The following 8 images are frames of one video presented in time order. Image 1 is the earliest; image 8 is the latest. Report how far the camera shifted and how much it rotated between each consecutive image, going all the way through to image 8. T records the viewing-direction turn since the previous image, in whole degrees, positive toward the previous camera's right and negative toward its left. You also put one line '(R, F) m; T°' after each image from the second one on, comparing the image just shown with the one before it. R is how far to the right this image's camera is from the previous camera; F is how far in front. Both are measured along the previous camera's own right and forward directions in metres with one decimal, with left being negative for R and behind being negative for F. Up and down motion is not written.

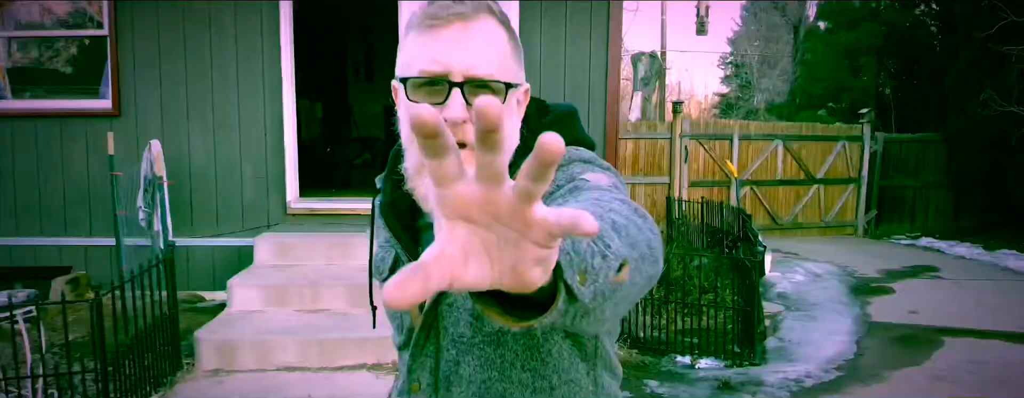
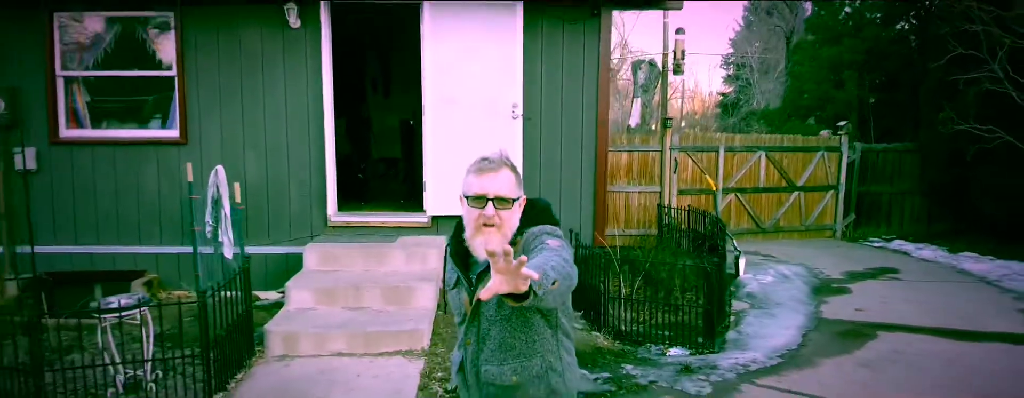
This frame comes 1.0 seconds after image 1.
(0.0, -0.8) m; 0°
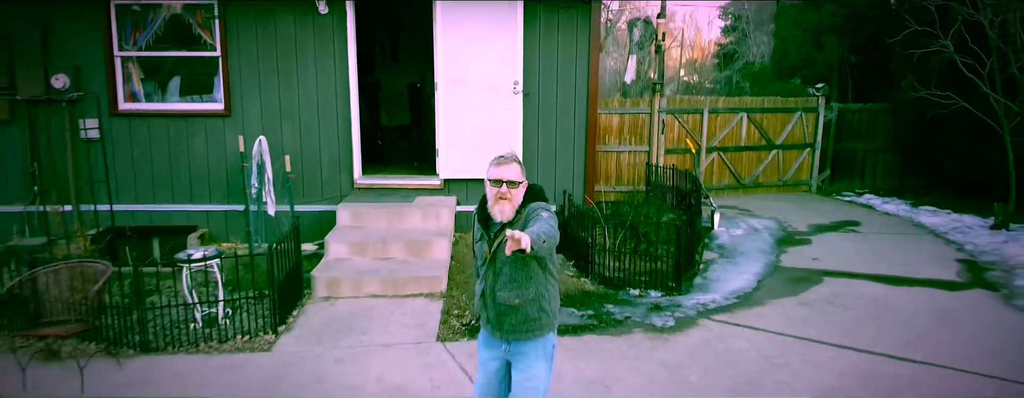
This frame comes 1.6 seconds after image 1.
(0.0, -0.8) m; 0°
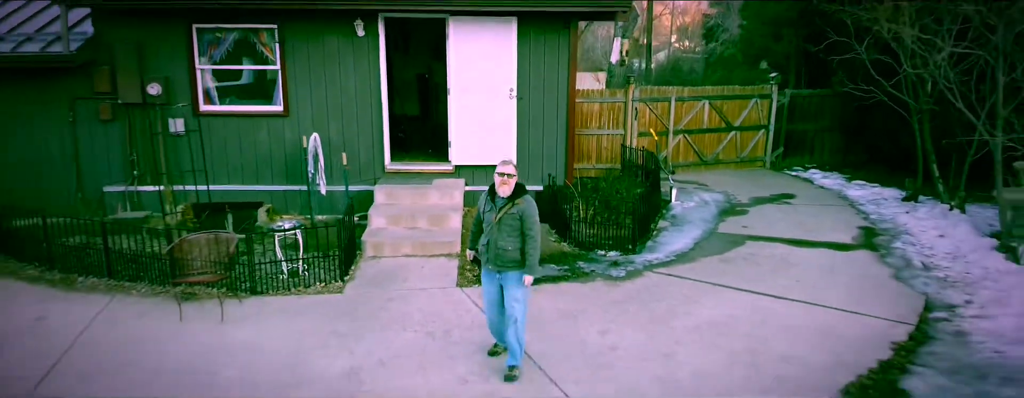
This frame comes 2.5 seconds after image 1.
(0.0, -1.8) m; 0°
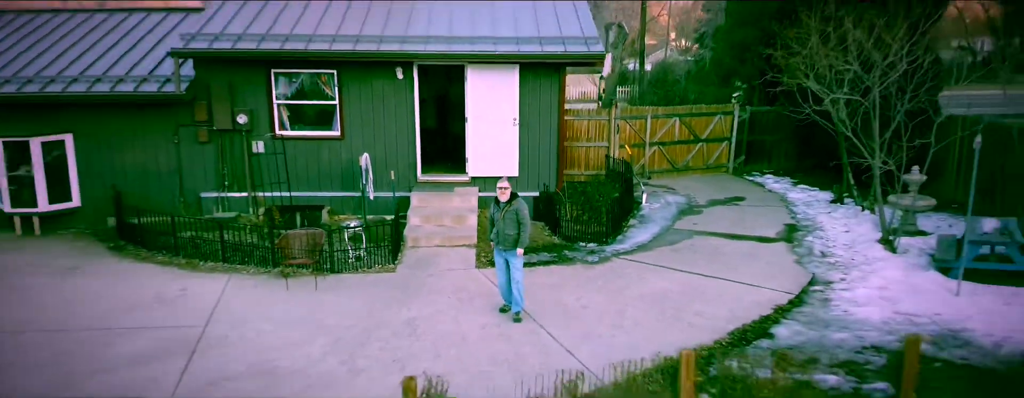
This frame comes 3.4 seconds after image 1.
(0.0, -2.4) m; 0°
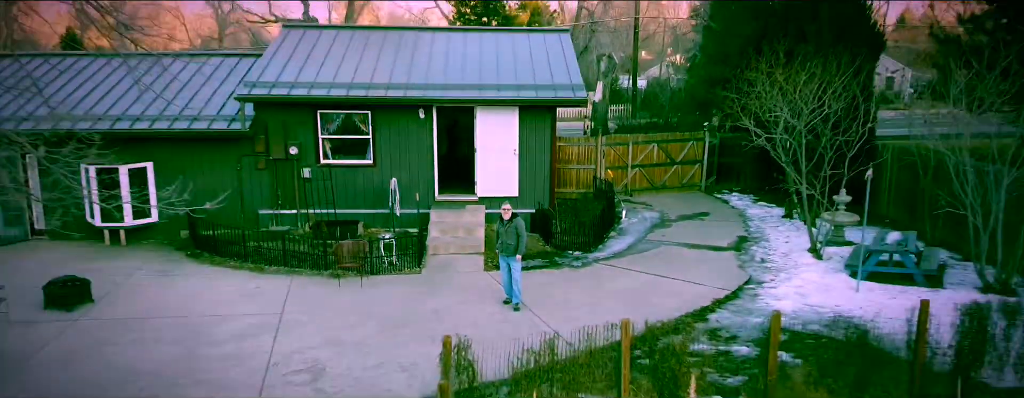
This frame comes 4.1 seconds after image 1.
(0.0, -2.4) m; 0°
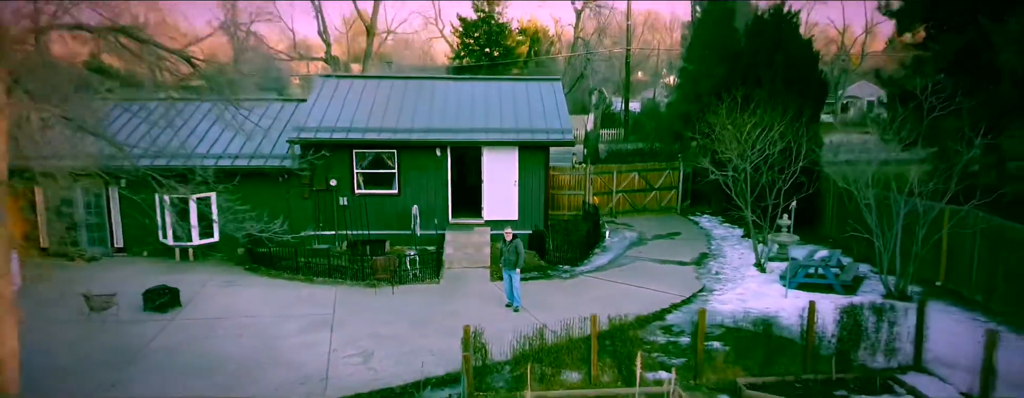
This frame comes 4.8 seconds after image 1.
(0.0, -2.8) m; 0°
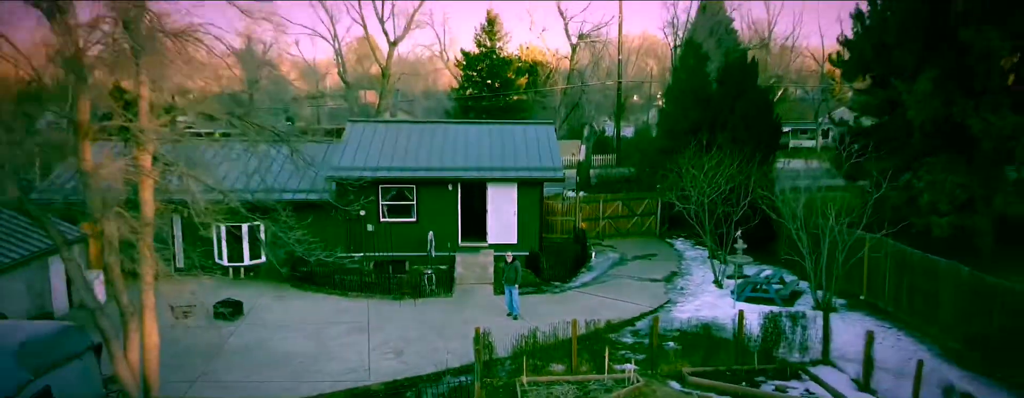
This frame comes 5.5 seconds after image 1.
(0.0, -3.1) m; 0°
